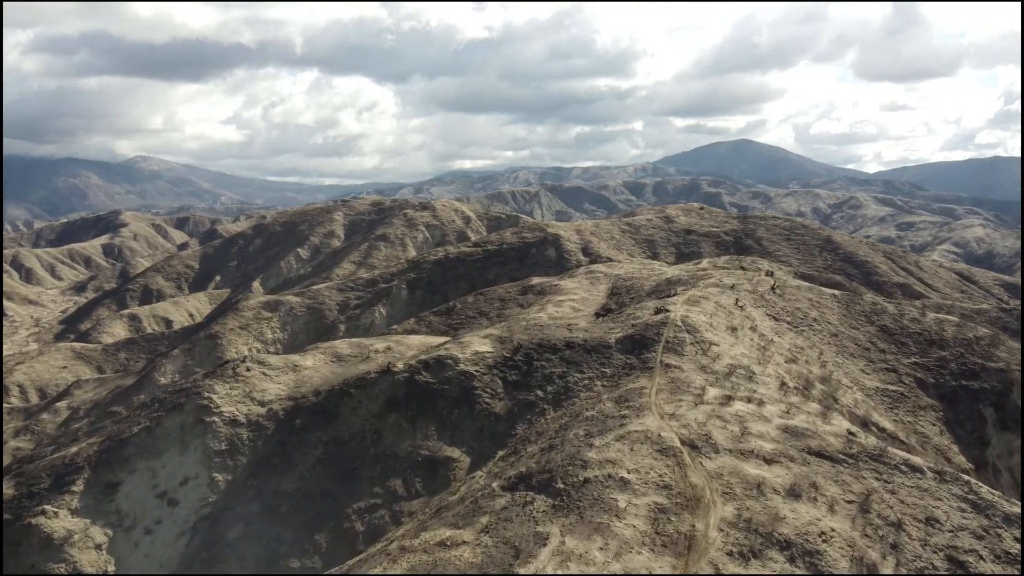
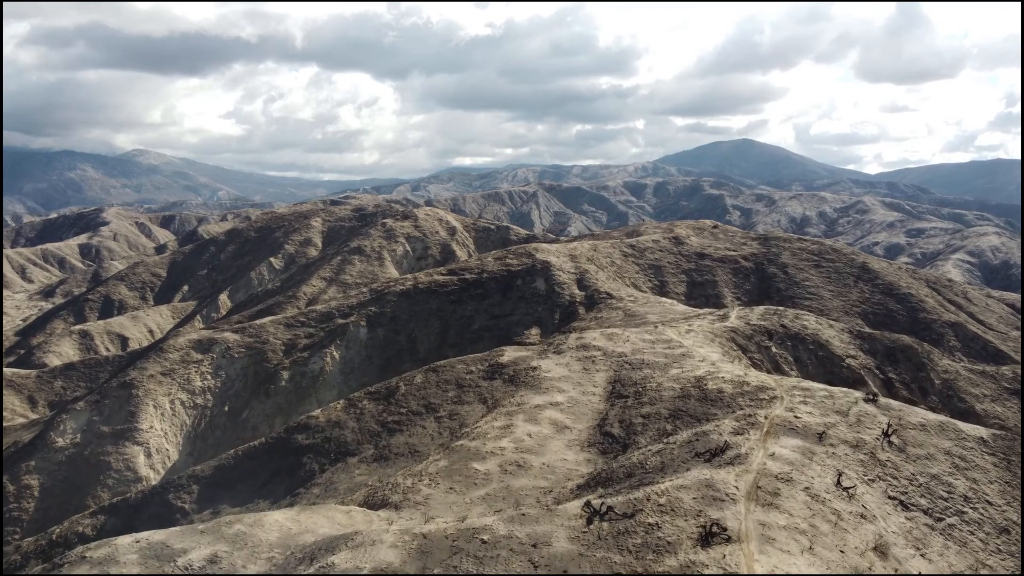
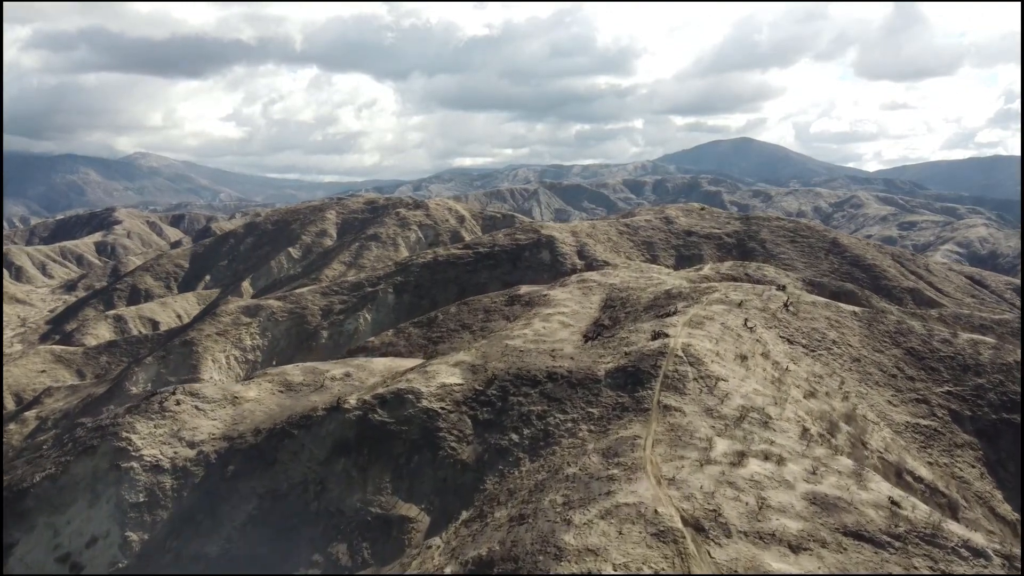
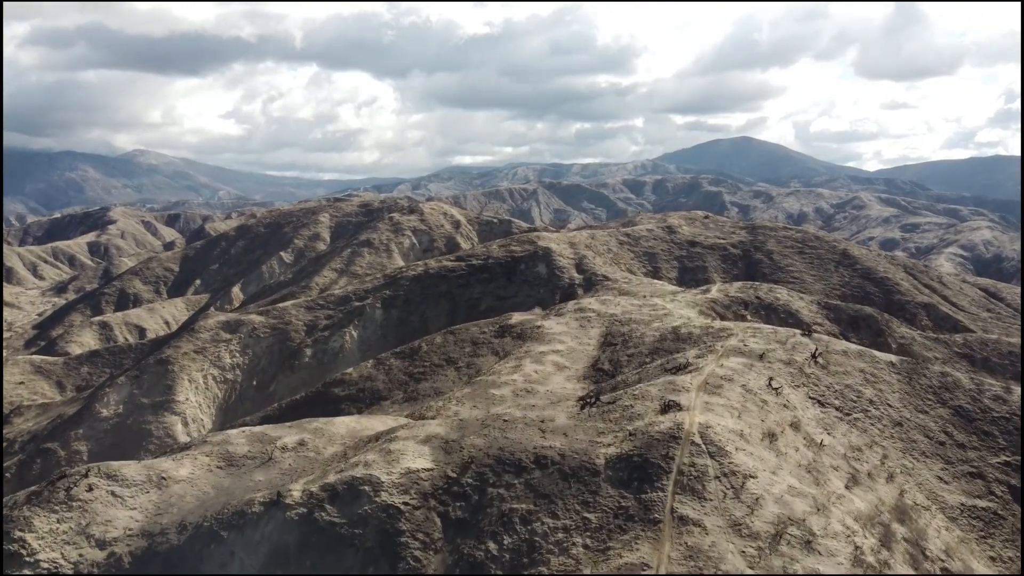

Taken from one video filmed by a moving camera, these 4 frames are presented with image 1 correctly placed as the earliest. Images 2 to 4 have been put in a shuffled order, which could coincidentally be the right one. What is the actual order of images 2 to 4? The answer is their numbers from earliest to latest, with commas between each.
3, 4, 2
